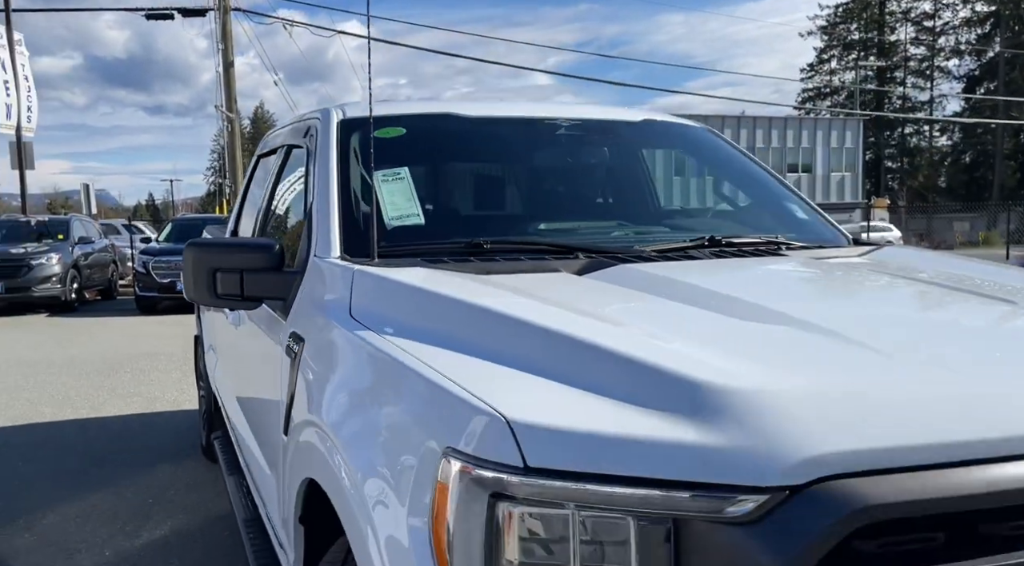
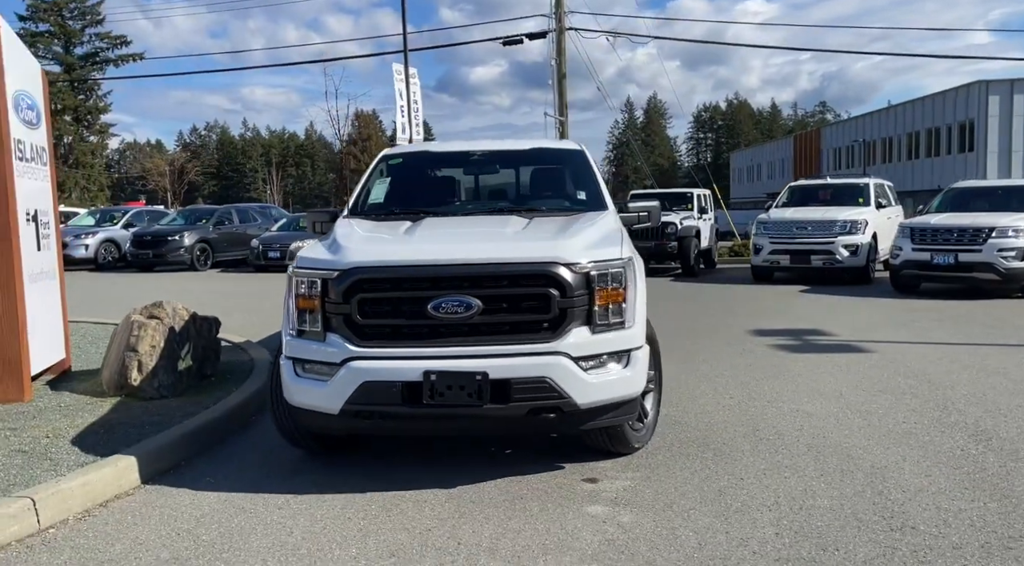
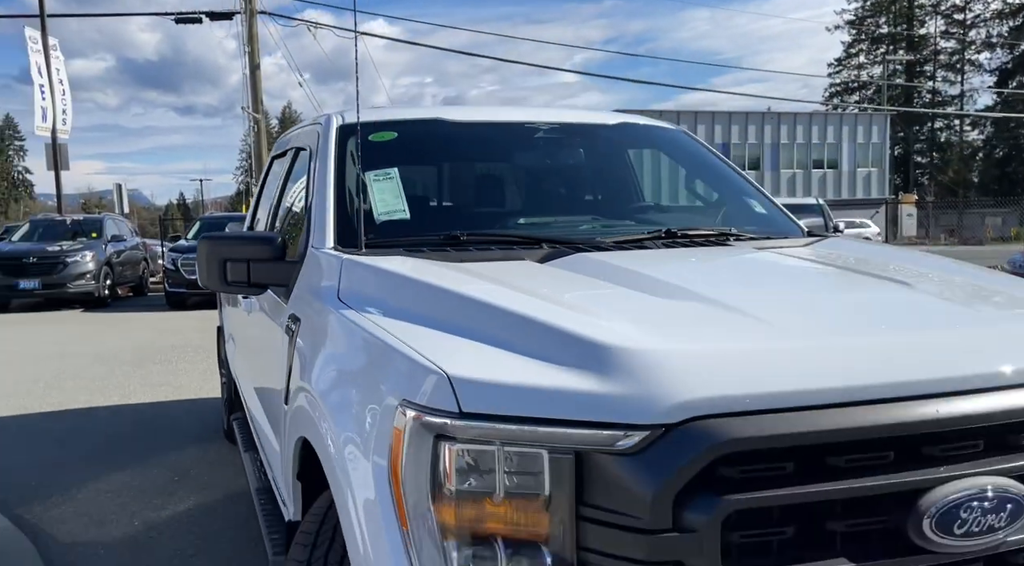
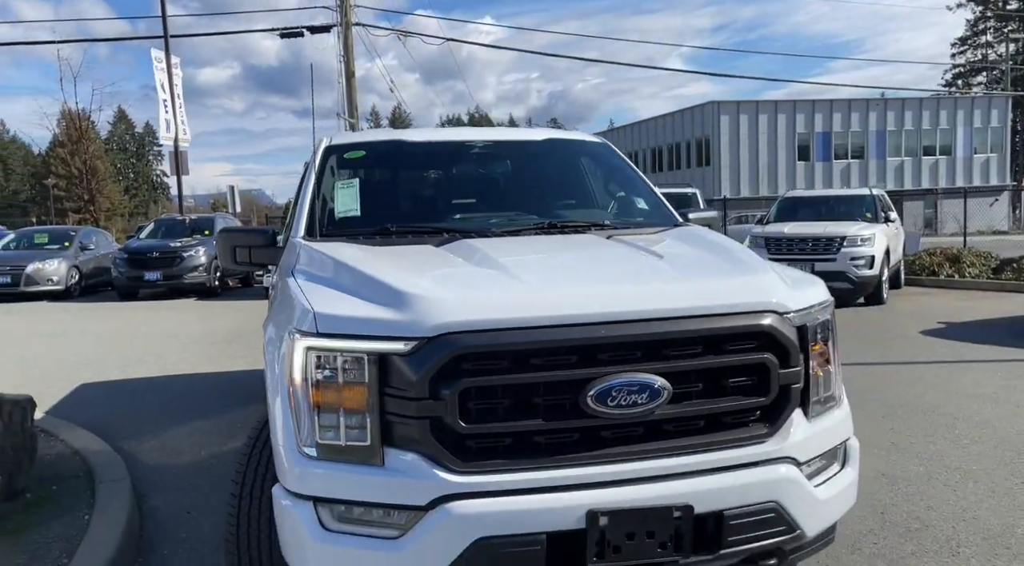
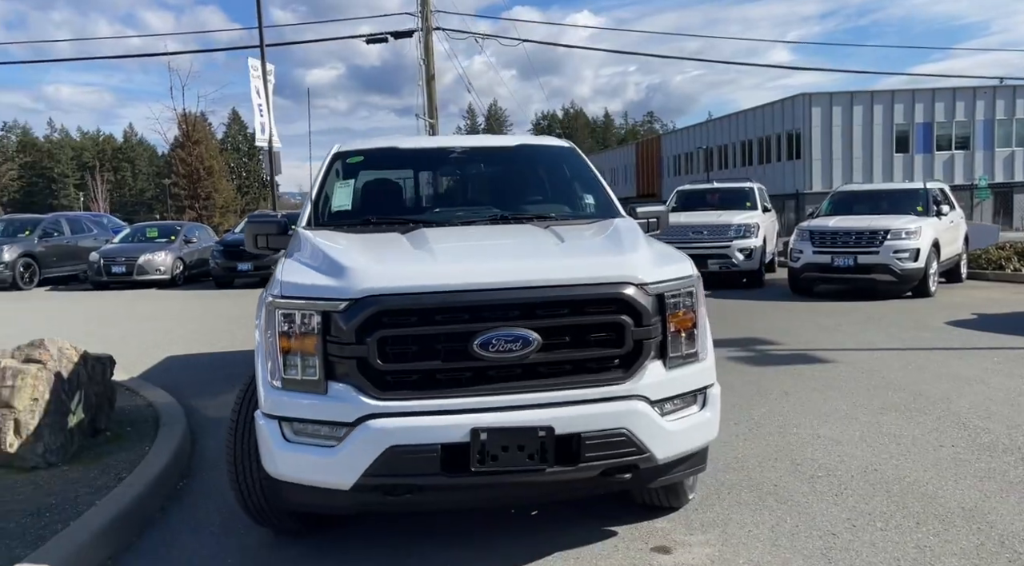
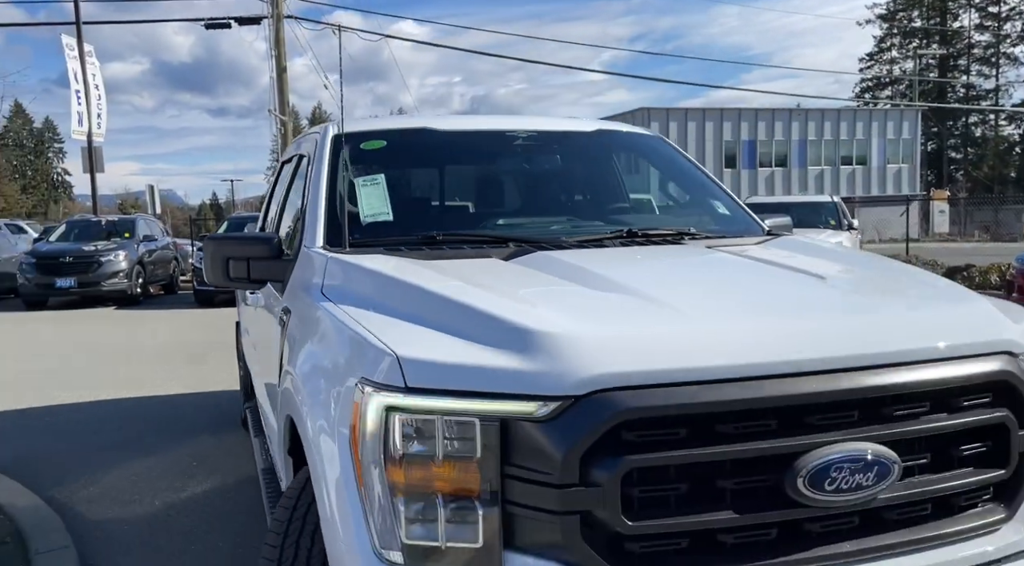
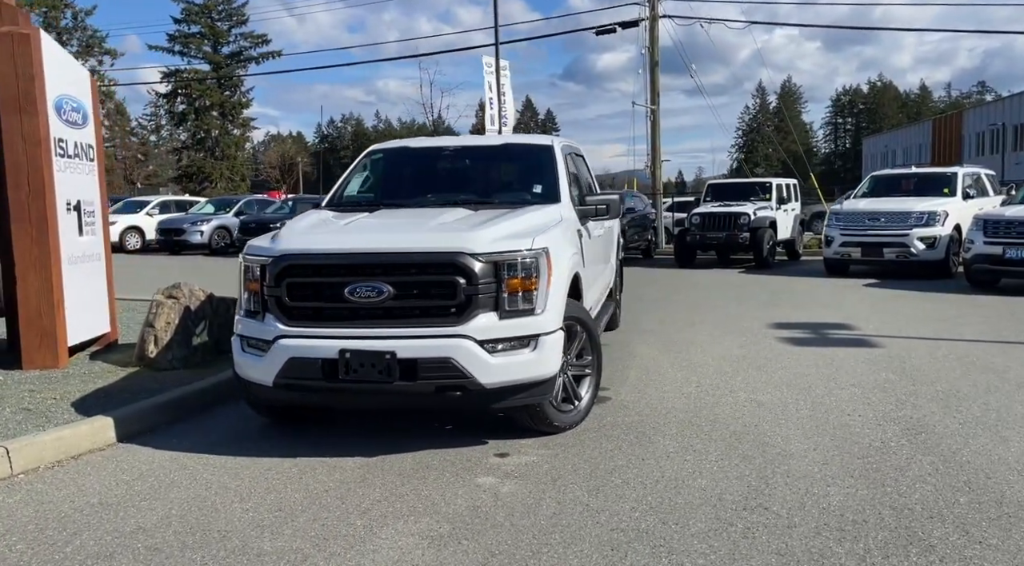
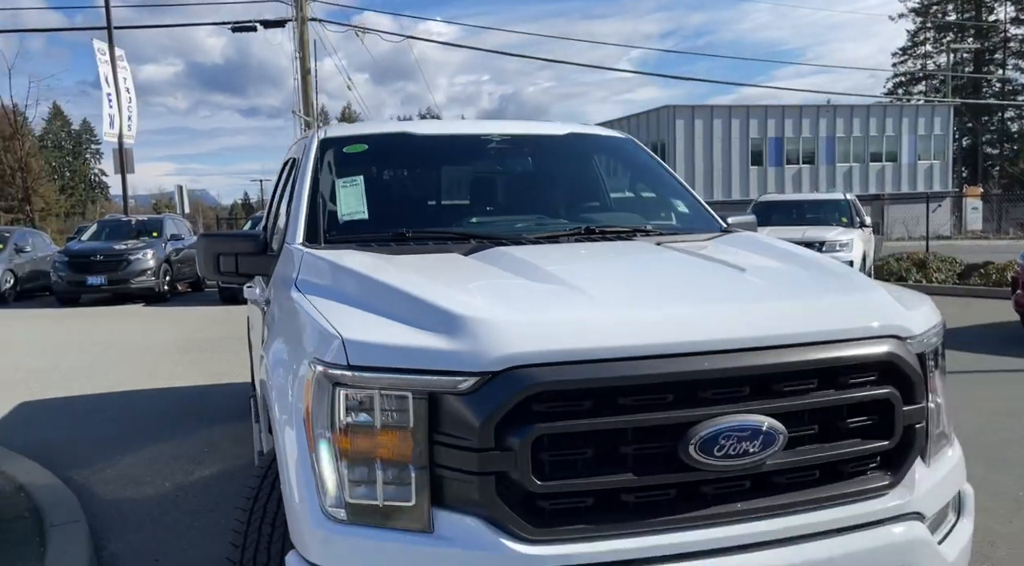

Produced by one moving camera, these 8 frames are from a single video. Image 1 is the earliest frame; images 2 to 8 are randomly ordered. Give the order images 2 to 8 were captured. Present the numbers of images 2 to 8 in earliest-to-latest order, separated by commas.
3, 6, 8, 4, 5, 2, 7
